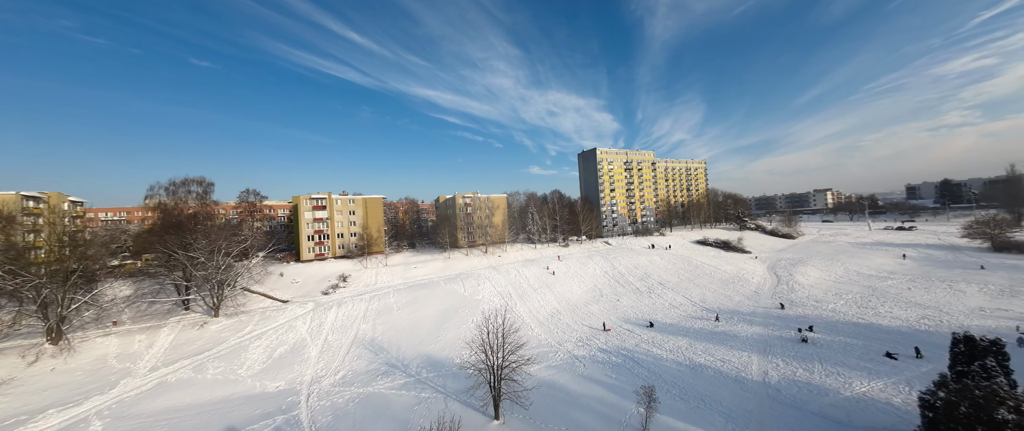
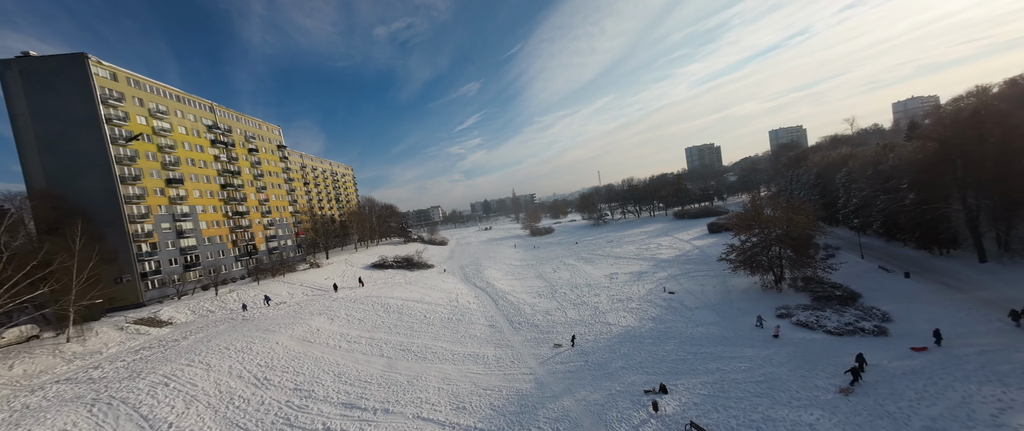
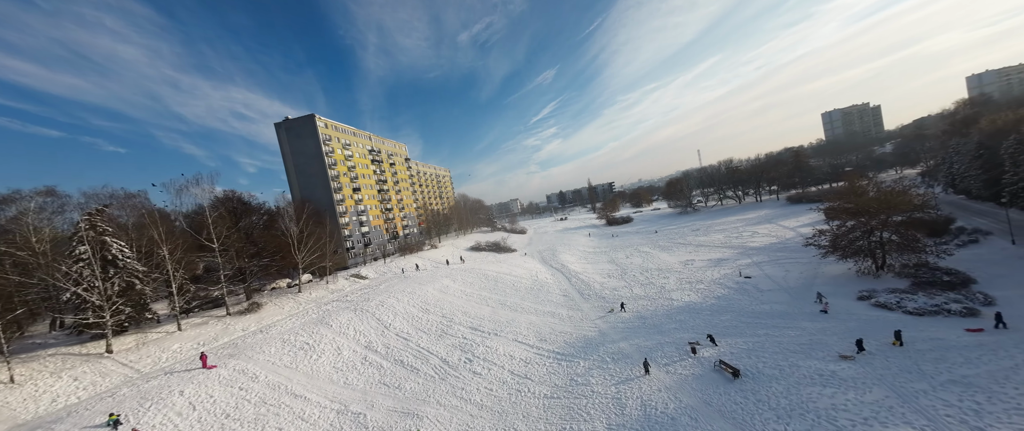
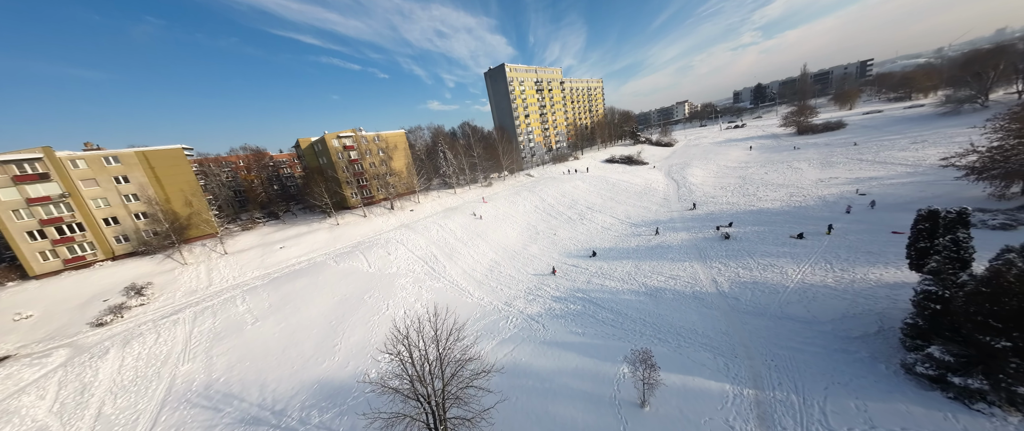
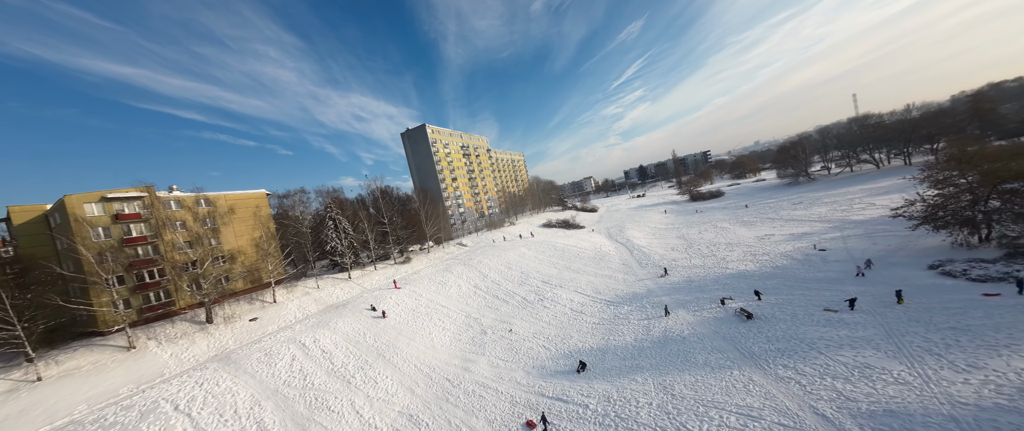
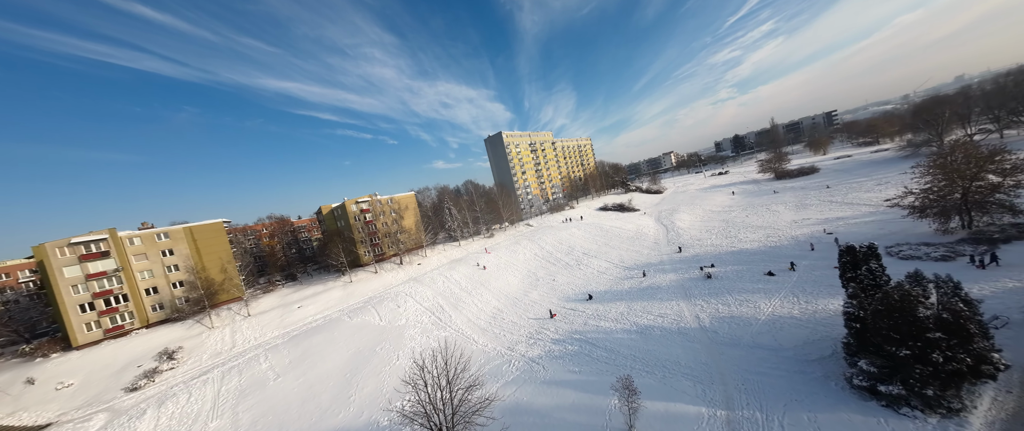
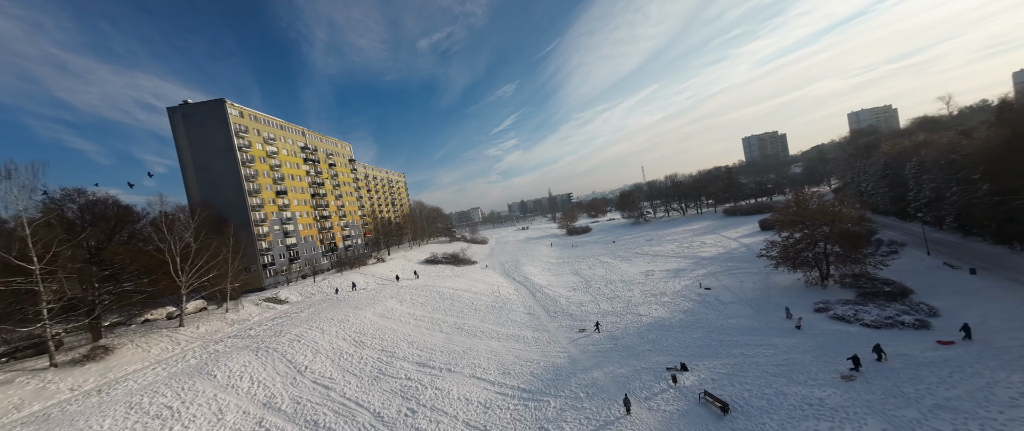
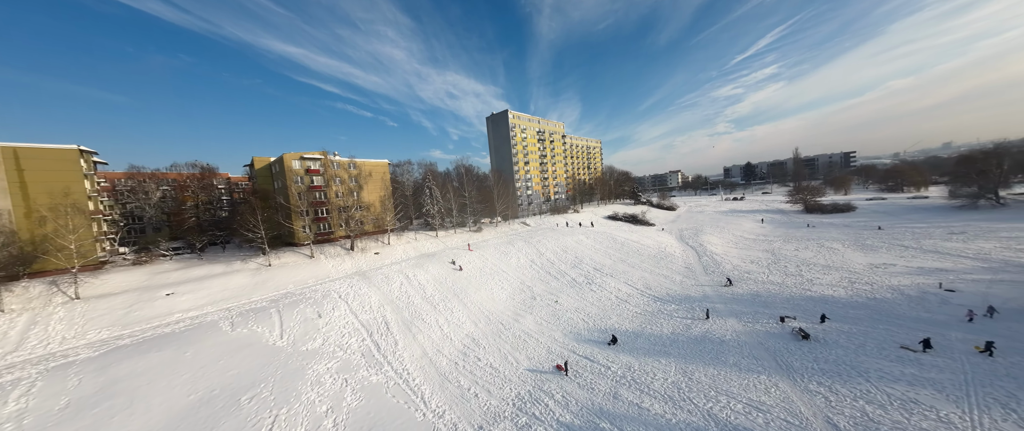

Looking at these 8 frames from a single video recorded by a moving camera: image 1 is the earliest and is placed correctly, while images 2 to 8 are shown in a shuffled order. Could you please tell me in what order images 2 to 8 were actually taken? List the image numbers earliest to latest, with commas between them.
6, 4, 8, 5, 3, 7, 2
